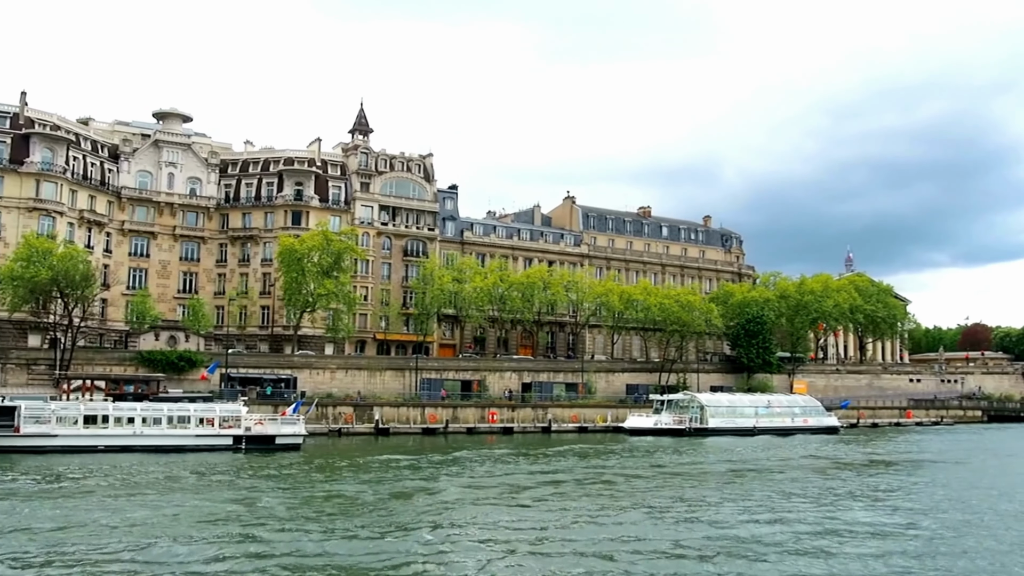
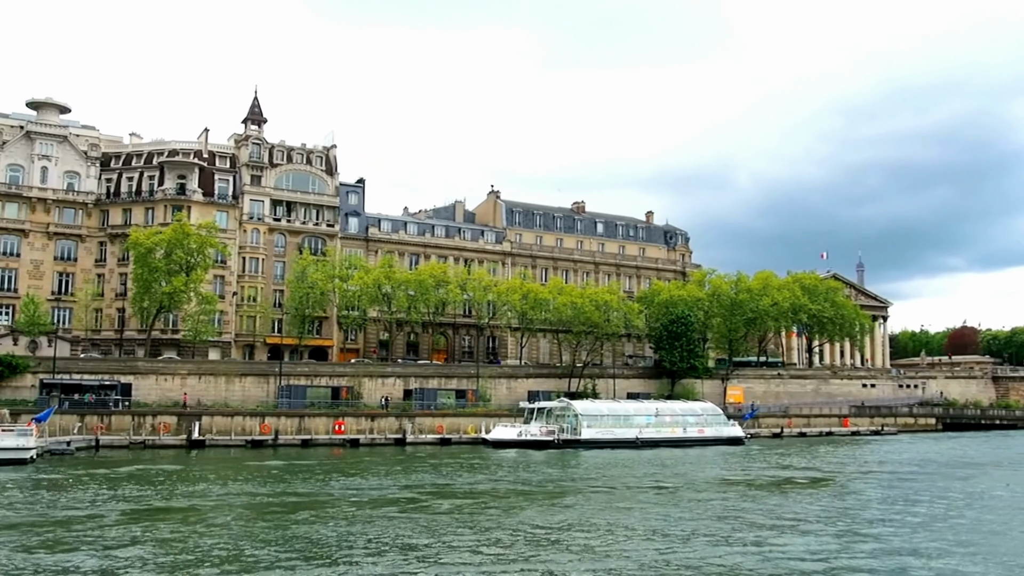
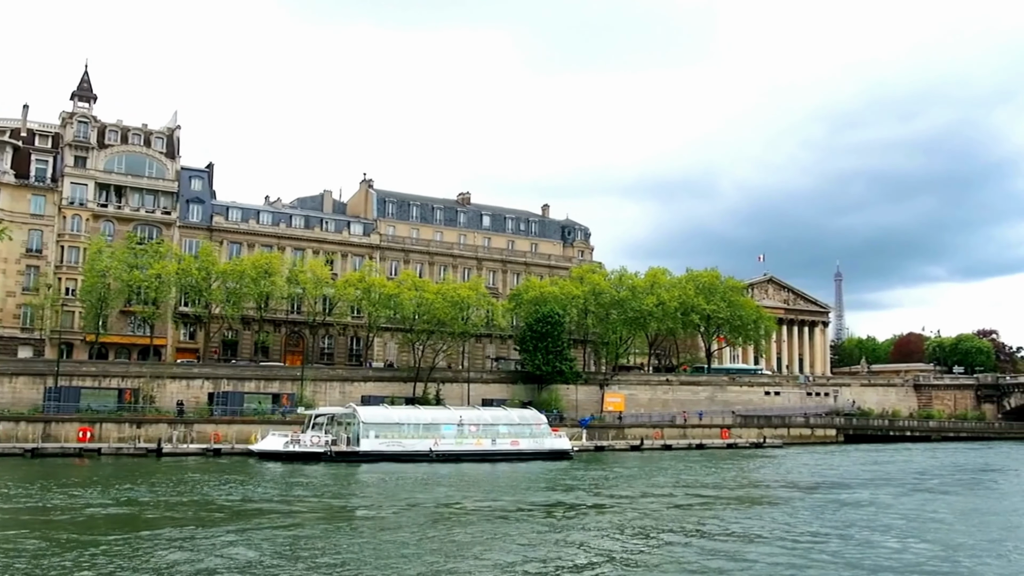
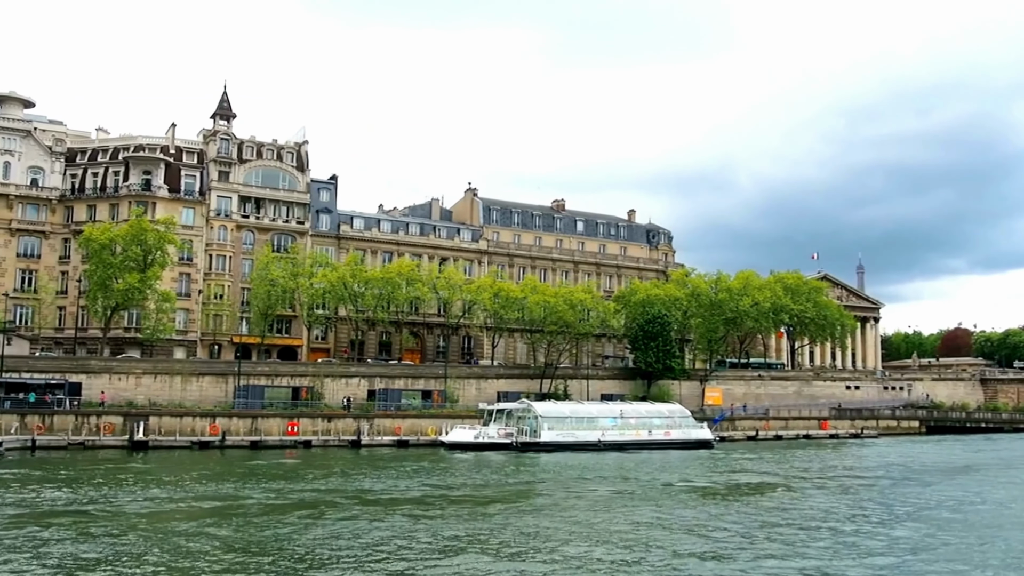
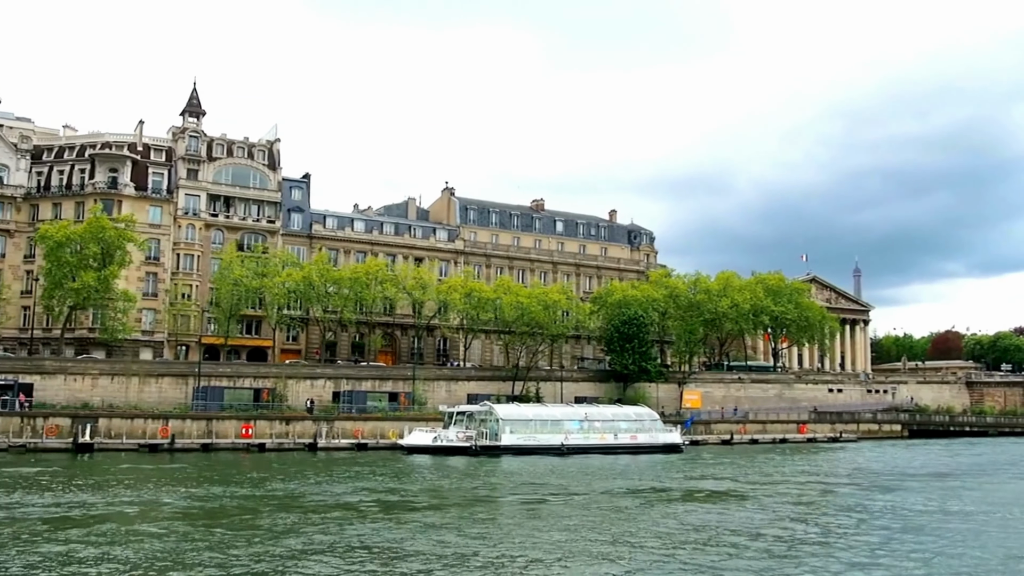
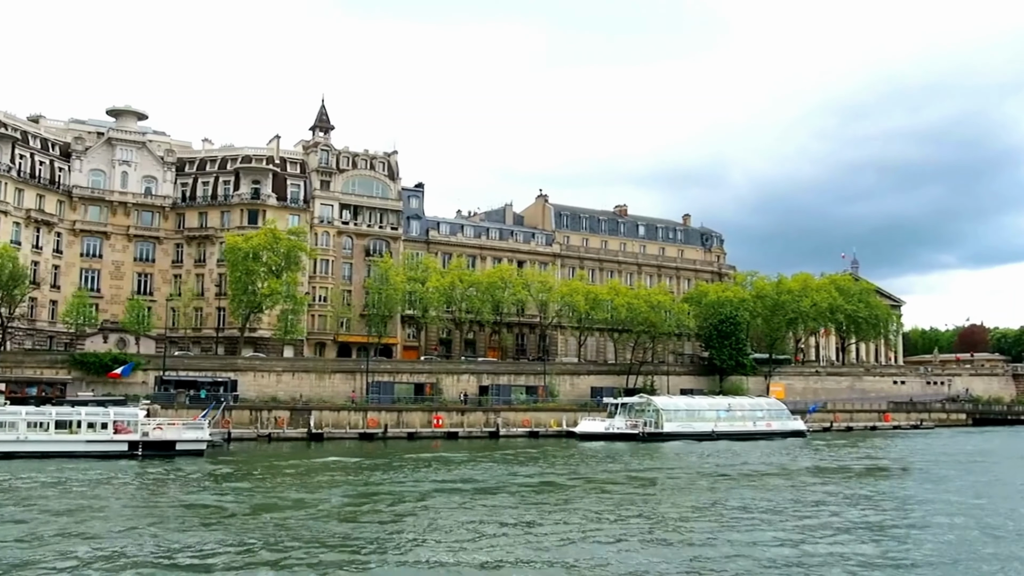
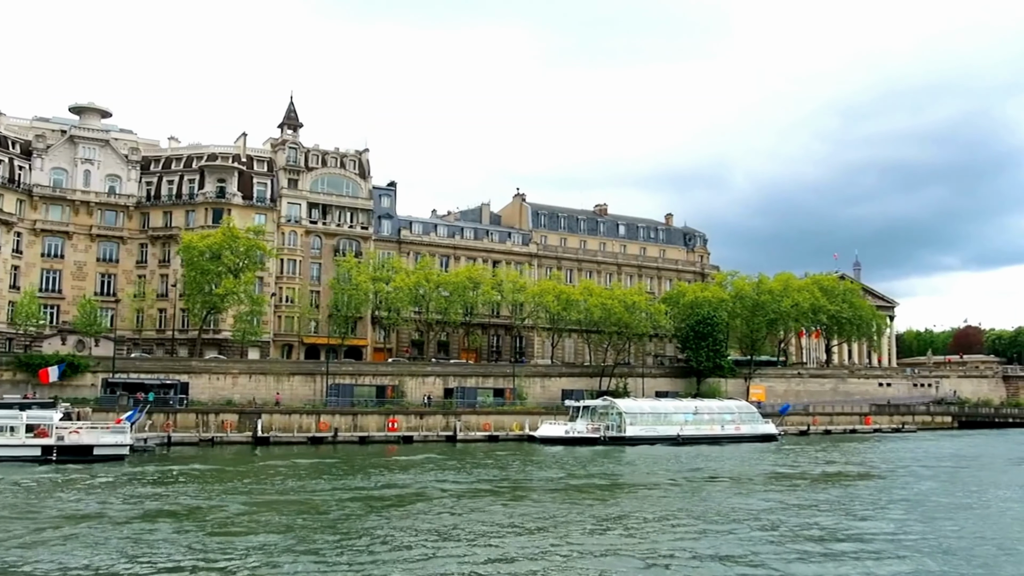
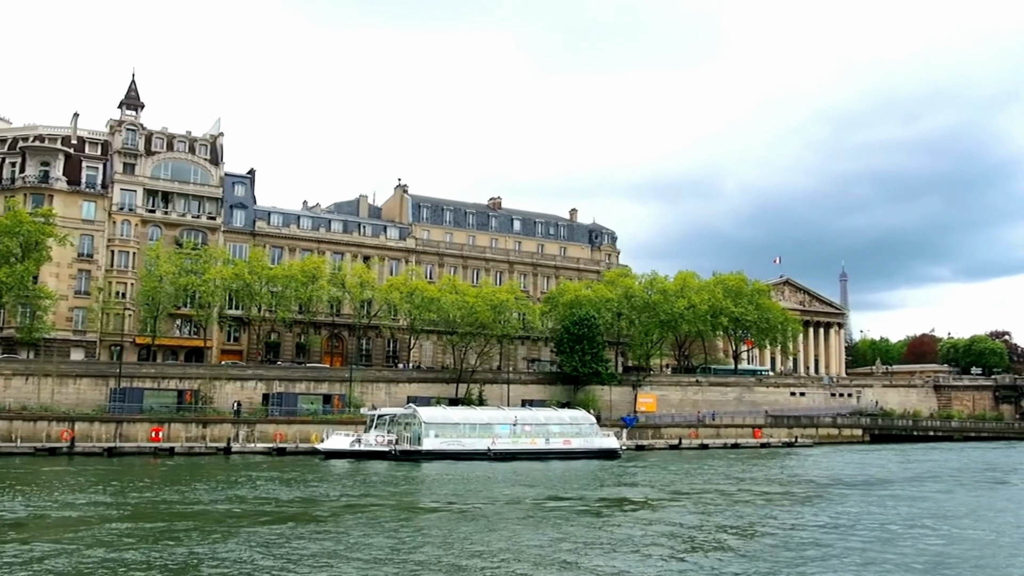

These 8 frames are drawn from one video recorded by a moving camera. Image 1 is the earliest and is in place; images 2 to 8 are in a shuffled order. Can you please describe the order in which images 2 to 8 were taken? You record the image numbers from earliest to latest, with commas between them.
6, 7, 2, 4, 5, 8, 3
